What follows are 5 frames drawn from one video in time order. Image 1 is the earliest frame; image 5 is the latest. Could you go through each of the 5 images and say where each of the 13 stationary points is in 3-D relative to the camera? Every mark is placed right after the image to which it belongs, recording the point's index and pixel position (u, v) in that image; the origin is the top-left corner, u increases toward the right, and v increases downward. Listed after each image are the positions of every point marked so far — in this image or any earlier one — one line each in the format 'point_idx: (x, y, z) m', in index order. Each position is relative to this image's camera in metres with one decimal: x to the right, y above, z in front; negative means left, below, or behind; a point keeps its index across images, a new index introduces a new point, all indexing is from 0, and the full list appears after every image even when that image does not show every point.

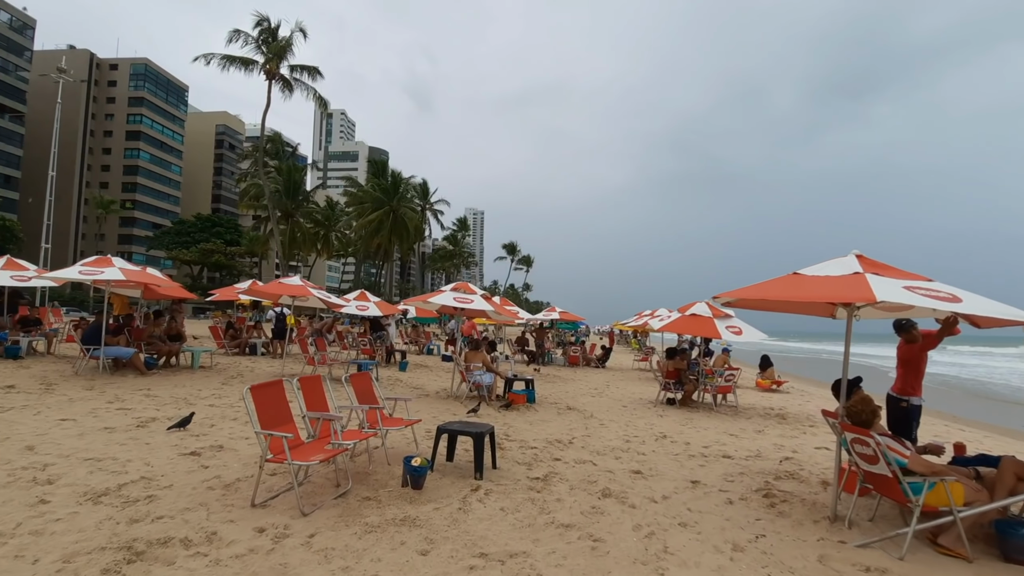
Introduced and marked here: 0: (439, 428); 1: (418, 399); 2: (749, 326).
0: (-0.8, -1.5, +5.5) m
1: (-1.9, -2.2, +10.2) m
2: (+4.8, -0.8, +10.5) m
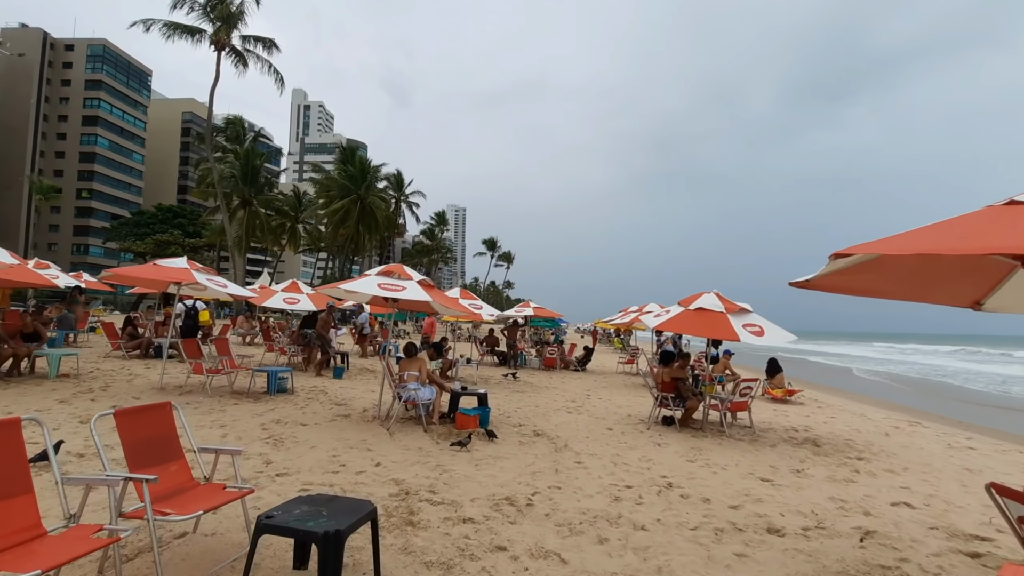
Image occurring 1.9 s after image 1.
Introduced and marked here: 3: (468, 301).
0: (-1.4, -1.3, +2.8) m
1: (-2.6, -2.0, +7.5) m
2: (+4.0, -0.6, +8.0) m
3: (-1.1, -0.4, +13.4) m
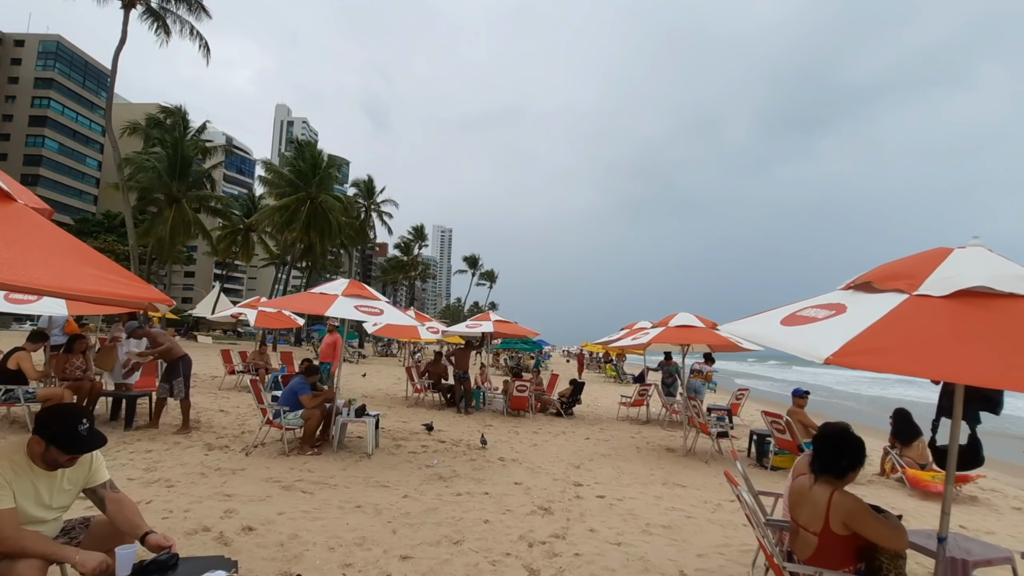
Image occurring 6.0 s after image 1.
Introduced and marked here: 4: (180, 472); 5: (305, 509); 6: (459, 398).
0: (-2.1, -0.7, -3.0) m
1: (-3.5, -1.6, +1.5) m
2: (+3.2, -0.3, +2.3) m
3: (-2.1, -0.2, +7.5) m
4: (-3.5, -2.0, +5.4) m
5: (-1.9, -2.0, +4.6) m
6: (-1.2, -2.5, +11.7) m
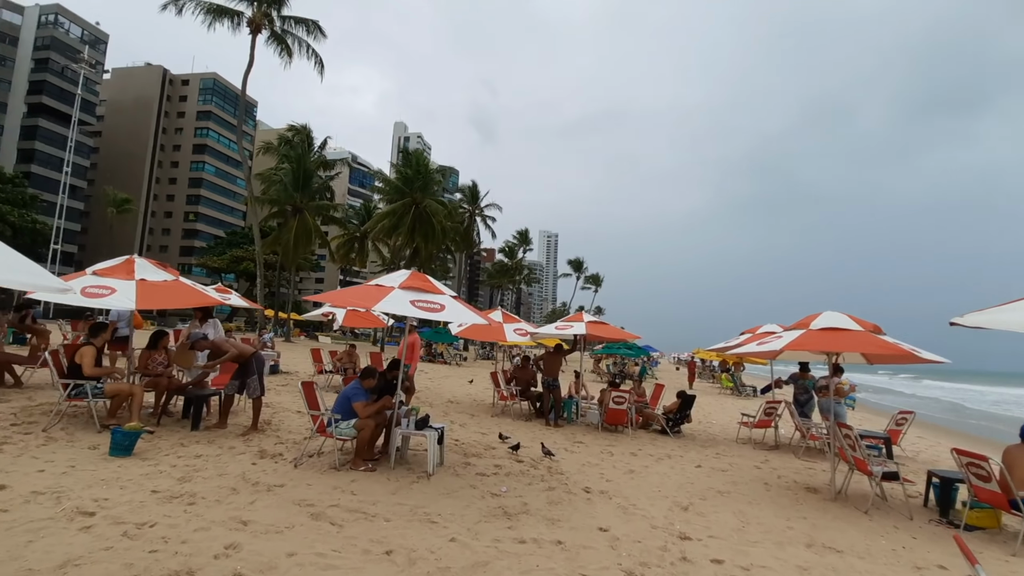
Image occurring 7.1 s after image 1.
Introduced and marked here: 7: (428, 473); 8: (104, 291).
0: (-3.2, -0.5, -3.8) m
1: (-3.6, -1.4, +1.0) m
2: (+3.1, -0.1, +0.4) m
3: (-1.0, -0.1, +6.6) m
4: (-2.8, -1.9, +4.8) m
5: (-1.4, -1.9, +3.7) m
6: (+0.7, -2.4, +10.5) m
7: (-1.0, -2.1, +5.8) m
8: (-5.4, 0.0, +6.7) m
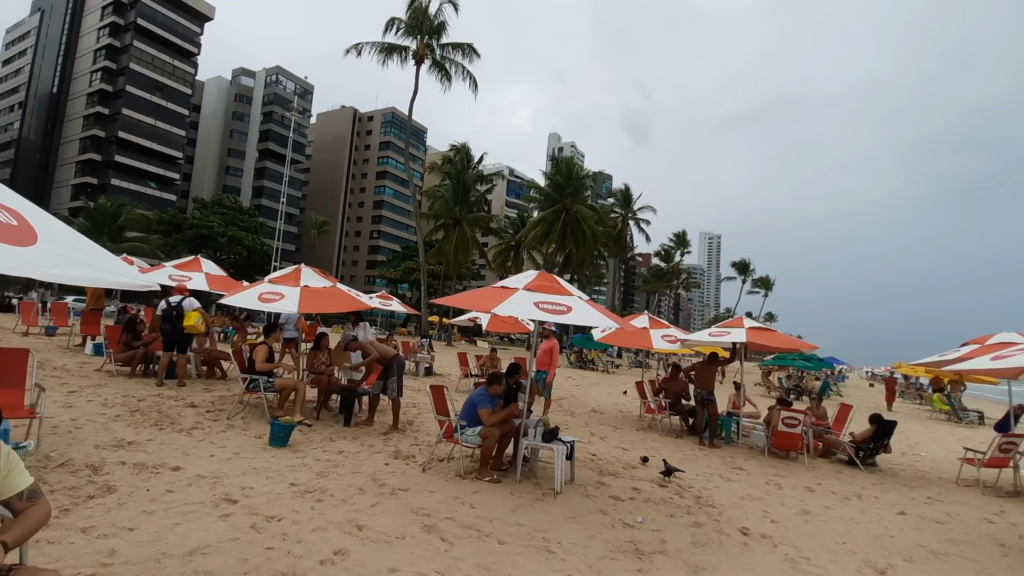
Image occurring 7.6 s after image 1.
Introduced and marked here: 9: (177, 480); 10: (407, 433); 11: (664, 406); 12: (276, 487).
0: (-4.5, -0.5, -3.1) m
1: (-3.5, -1.4, +1.5) m
2: (+2.7, 0.0, -1.0) m
3: (+0.6, -0.2, +6.1) m
4: (-1.6, -1.9, +4.9) m
5: (-0.6, -1.9, +3.4) m
6: (+3.4, -2.5, +9.3) m
7: (+0.5, -2.1, +5.4) m
8: (-3.5, -0.1, +7.6) m
9: (-3.0, -1.7, +4.6) m
10: (-1.5, -2.1, +7.4) m
11: (+2.9, -2.3, +10.0) m
12: (-2.2, -1.8, +4.7) m
